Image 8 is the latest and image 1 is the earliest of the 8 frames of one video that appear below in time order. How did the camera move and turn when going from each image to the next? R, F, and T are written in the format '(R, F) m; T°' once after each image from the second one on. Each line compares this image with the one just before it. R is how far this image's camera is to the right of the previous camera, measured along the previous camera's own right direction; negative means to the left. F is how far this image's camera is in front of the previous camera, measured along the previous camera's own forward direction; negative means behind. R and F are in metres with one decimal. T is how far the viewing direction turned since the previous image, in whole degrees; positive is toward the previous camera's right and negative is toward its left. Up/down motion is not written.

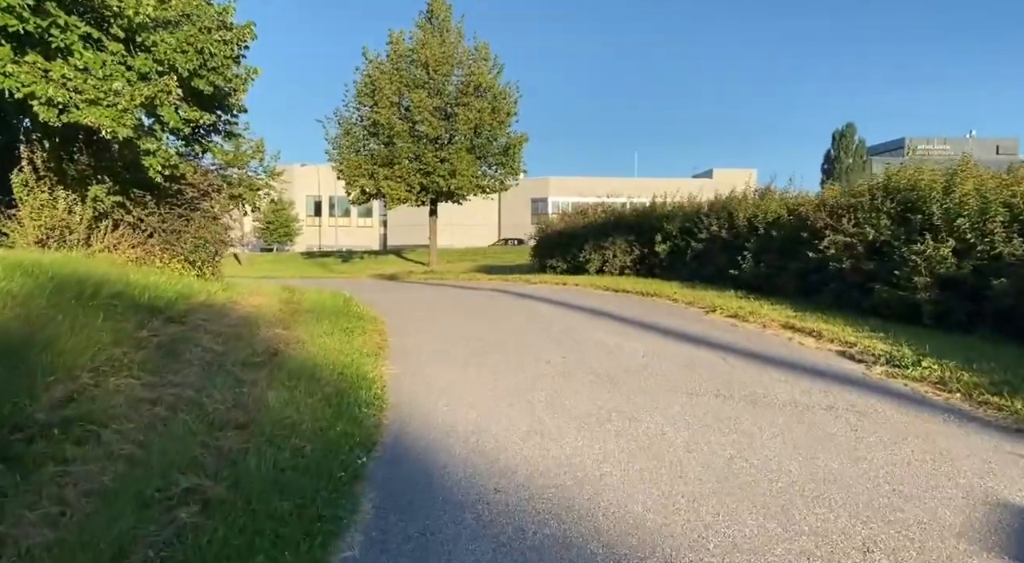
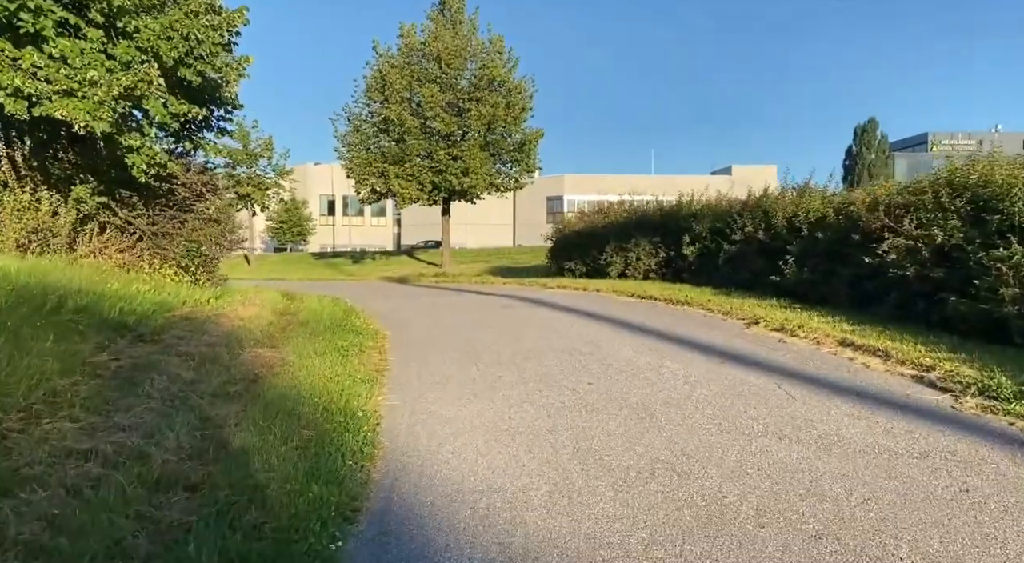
(0.0, +1.0) m; -1°
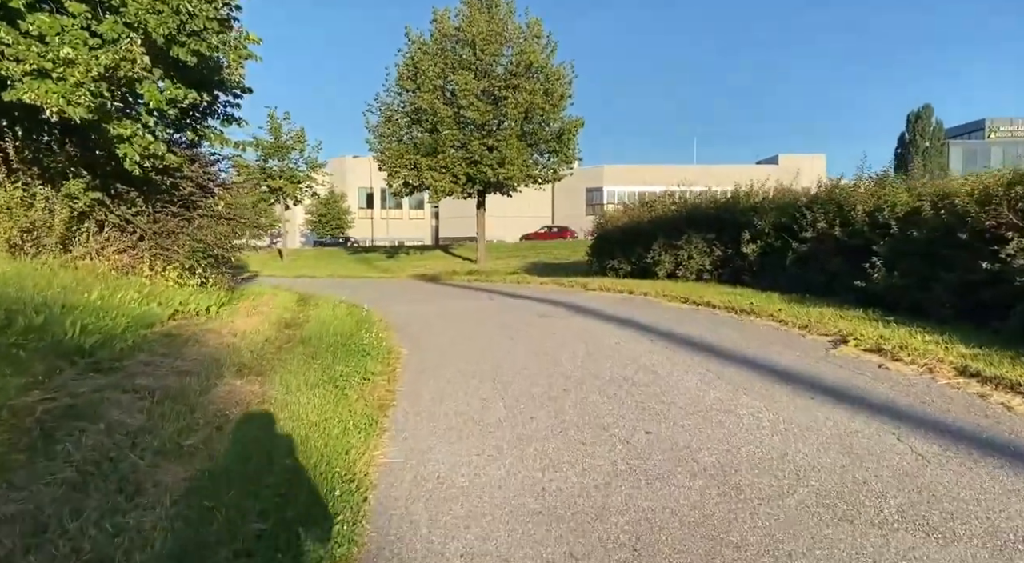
(0.0, +1.4) m; -3°
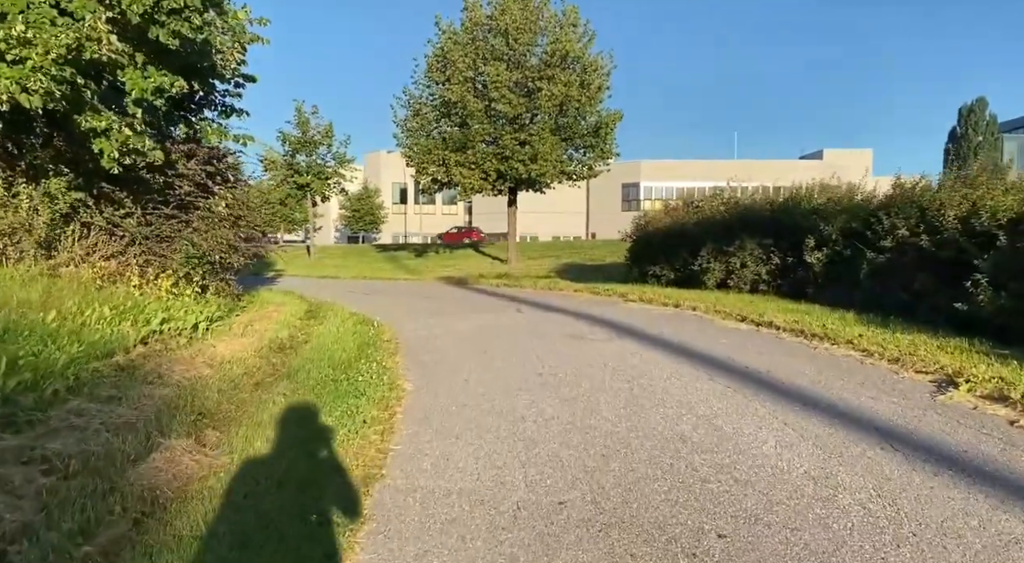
(+0.1, +1.3) m; -3°
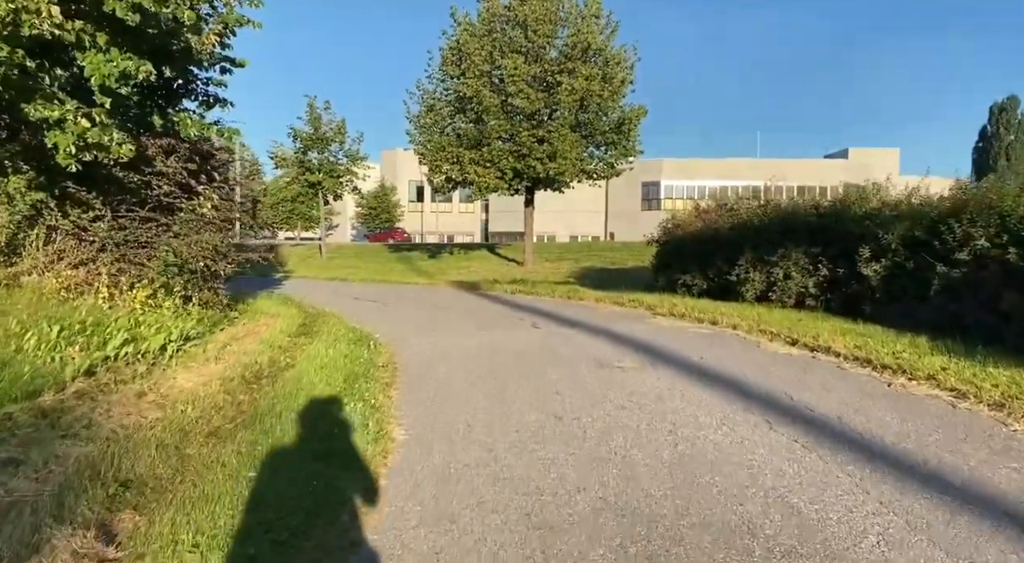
(0.0, +1.2) m; -1°
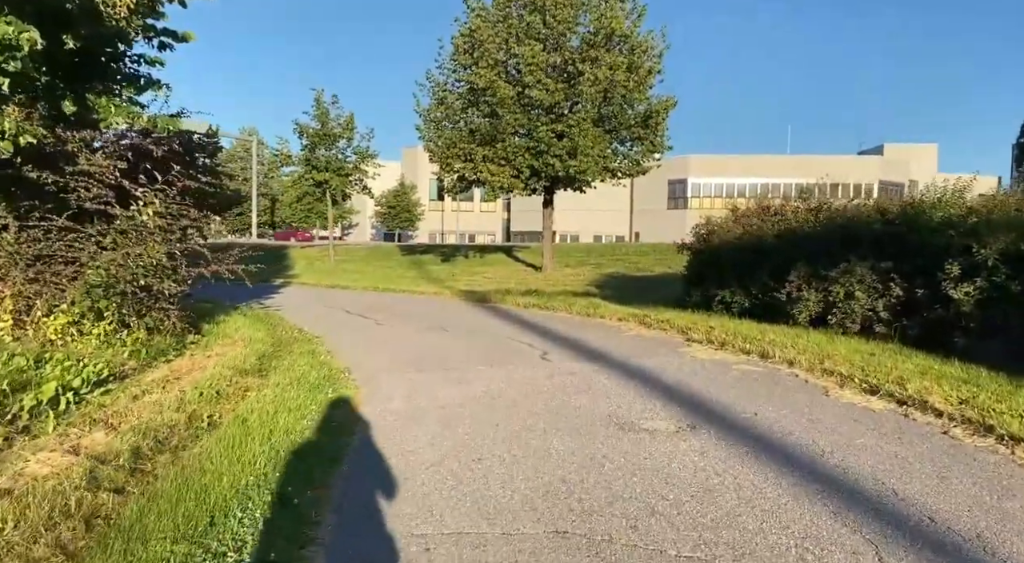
(+0.2, +1.8) m; -2°
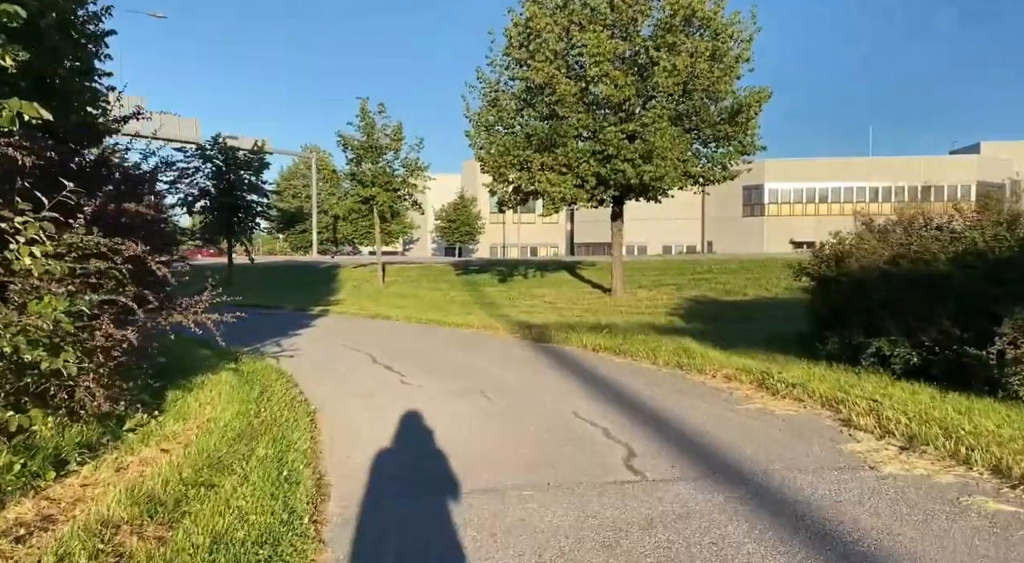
(0.0, +3.1) m; -5°
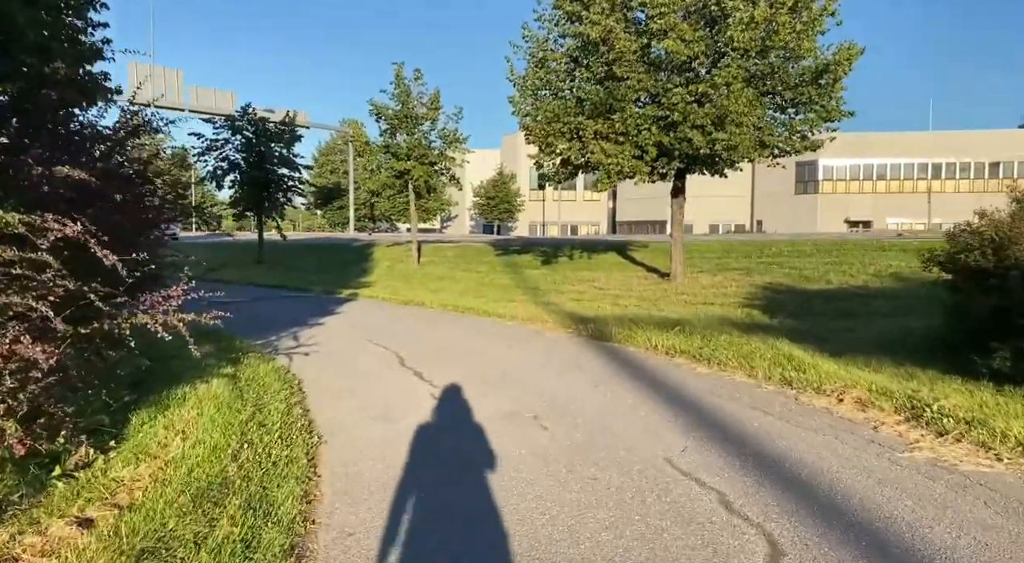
(-0.3, +2.1) m; -3°
